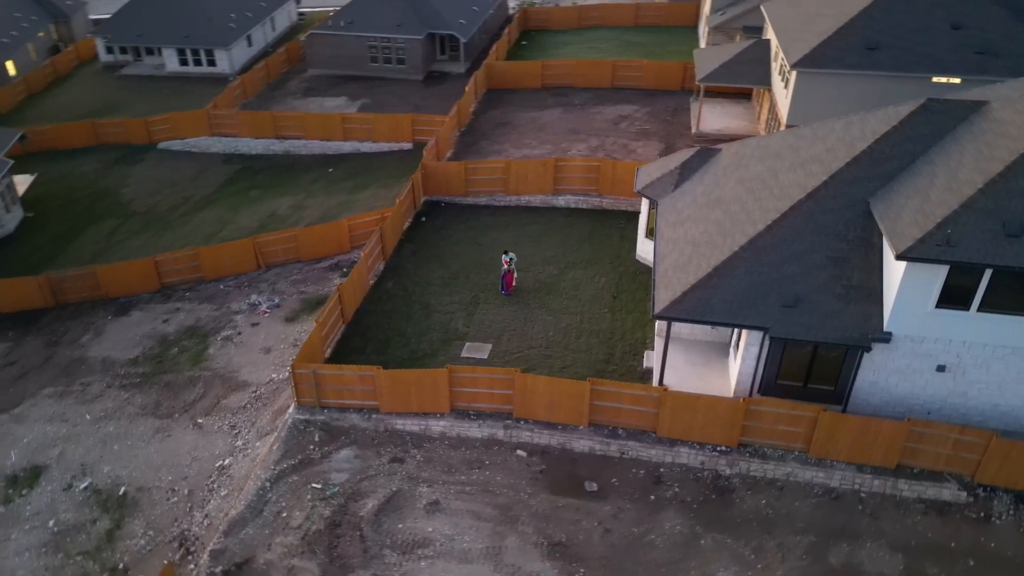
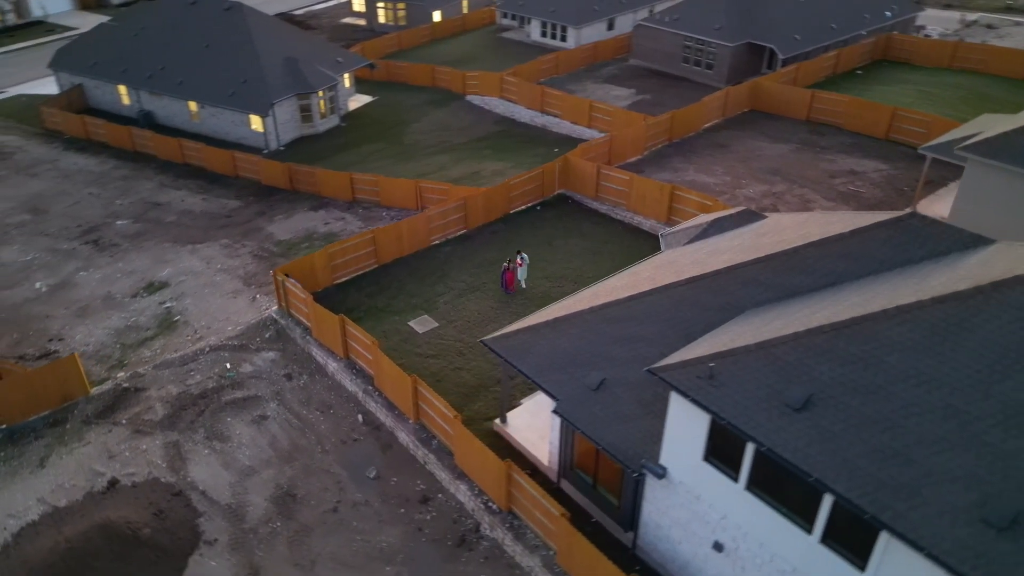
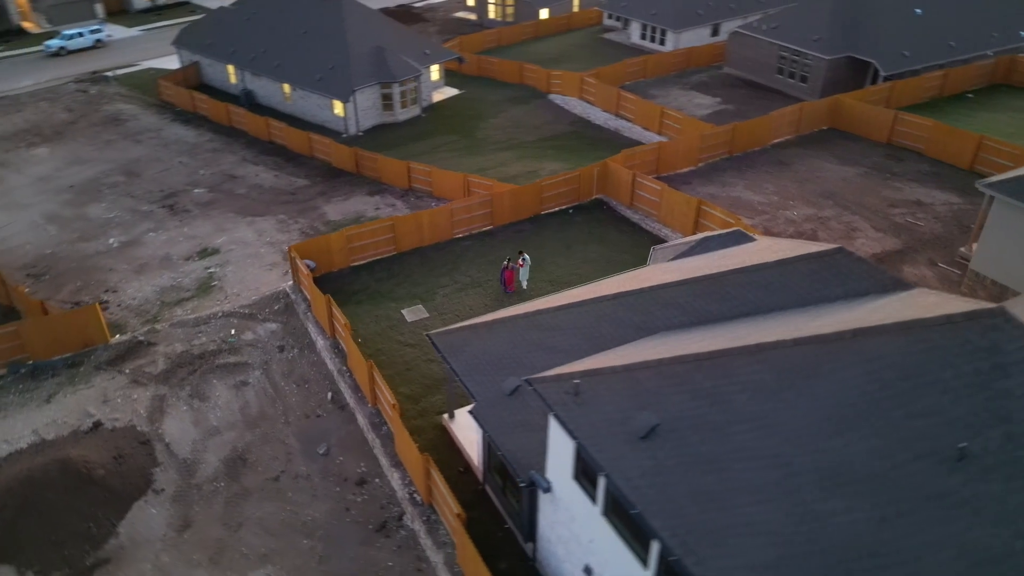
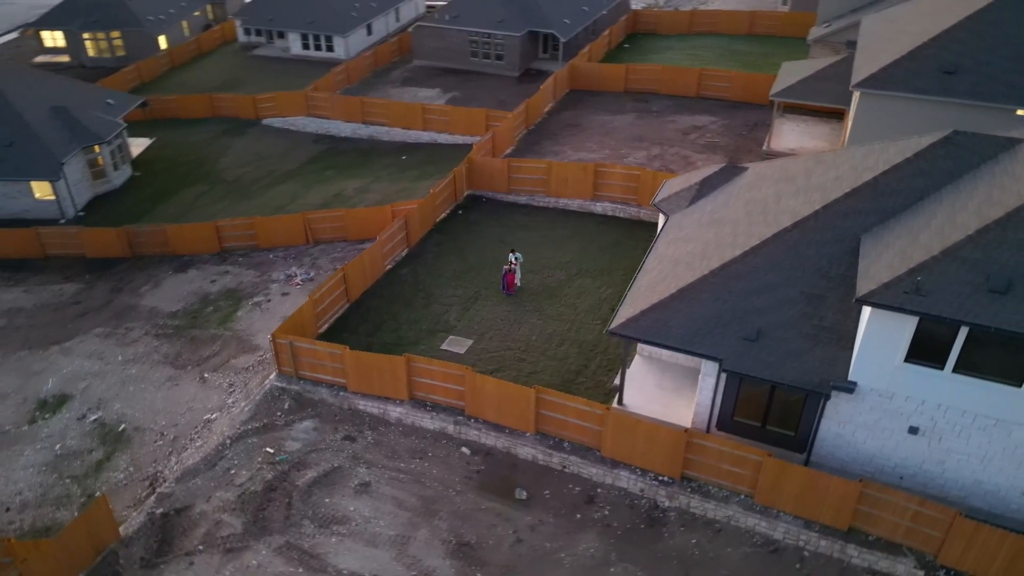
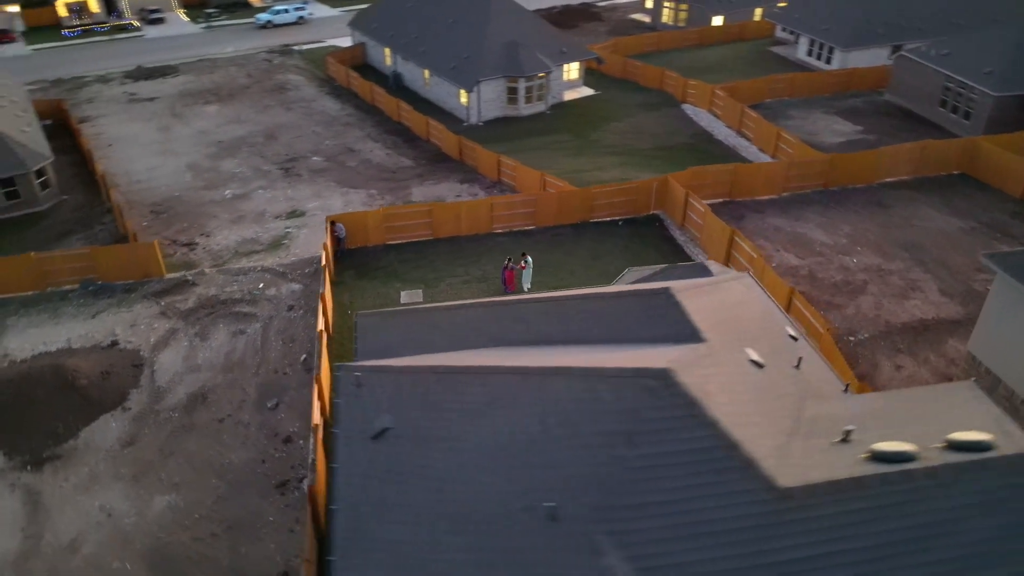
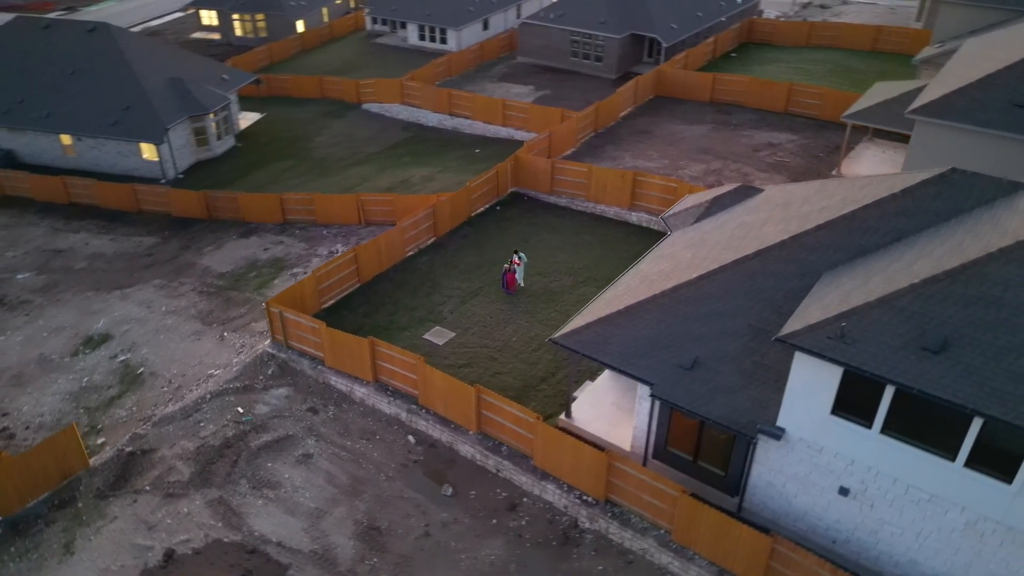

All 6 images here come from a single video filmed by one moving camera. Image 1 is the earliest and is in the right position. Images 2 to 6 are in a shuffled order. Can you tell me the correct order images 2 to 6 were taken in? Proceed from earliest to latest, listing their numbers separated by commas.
4, 6, 2, 3, 5
